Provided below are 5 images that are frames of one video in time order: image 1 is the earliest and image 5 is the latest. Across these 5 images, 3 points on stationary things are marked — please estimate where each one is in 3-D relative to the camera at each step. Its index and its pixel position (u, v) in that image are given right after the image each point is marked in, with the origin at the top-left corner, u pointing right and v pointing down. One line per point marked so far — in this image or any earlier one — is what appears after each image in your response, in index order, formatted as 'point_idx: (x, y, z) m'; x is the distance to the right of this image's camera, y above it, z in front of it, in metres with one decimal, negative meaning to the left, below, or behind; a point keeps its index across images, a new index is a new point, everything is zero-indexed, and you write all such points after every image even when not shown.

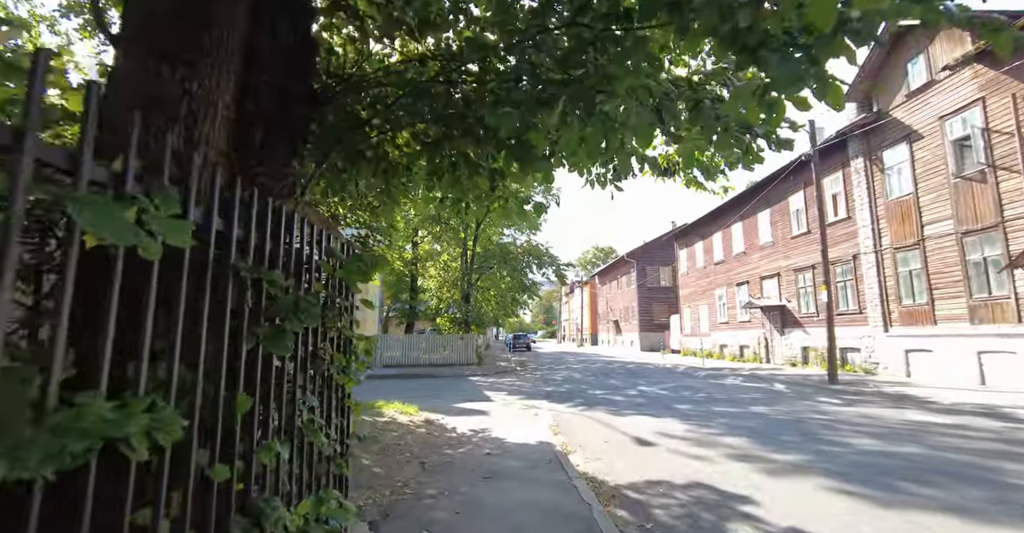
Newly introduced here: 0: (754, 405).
0: (+5.3, -3.0, +11.1) m
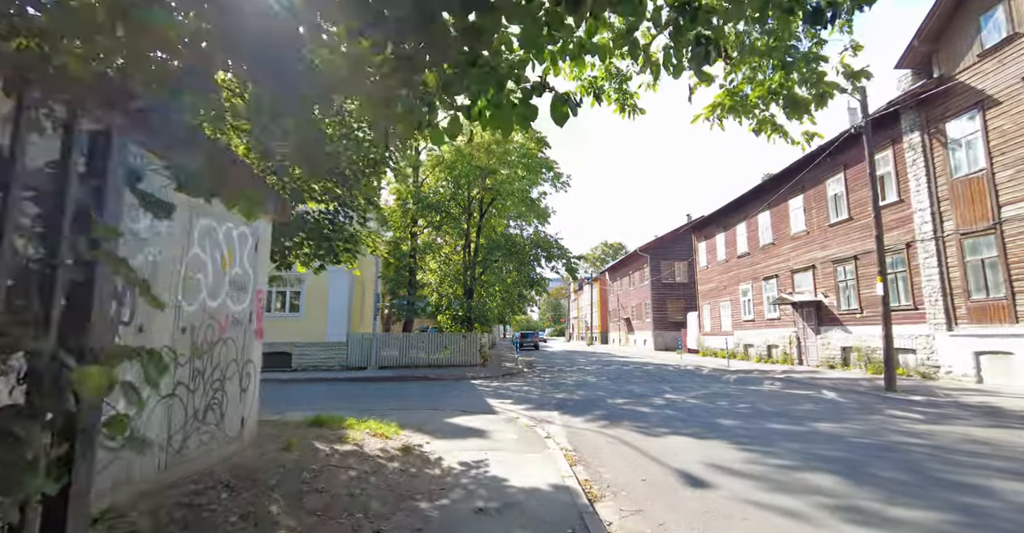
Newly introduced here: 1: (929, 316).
0: (+5.4, -2.7, +9.1) m
1: (+12.0, -1.4, +14.8) m
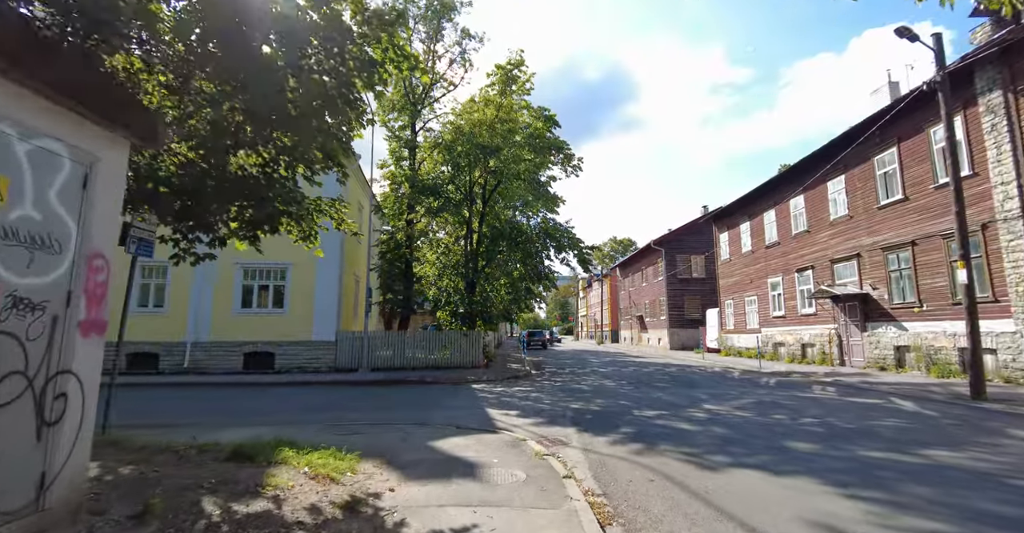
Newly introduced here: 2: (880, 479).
0: (+5.4, -2.4, +6.8) m
1: (+12.1, -1.0, +12.4) m
2: (+3.9, -2.2, +5.4) m
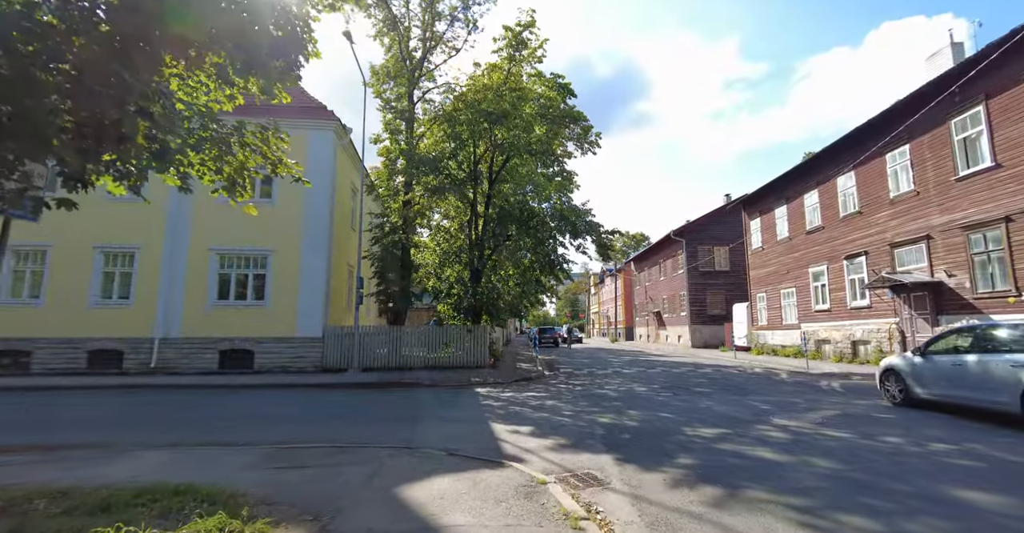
0: (+5.5, -1.9, +4.2) m
1: (+12.3, -0.6, +9.7) m
2: (+3.9, -1.8, +2.9) m
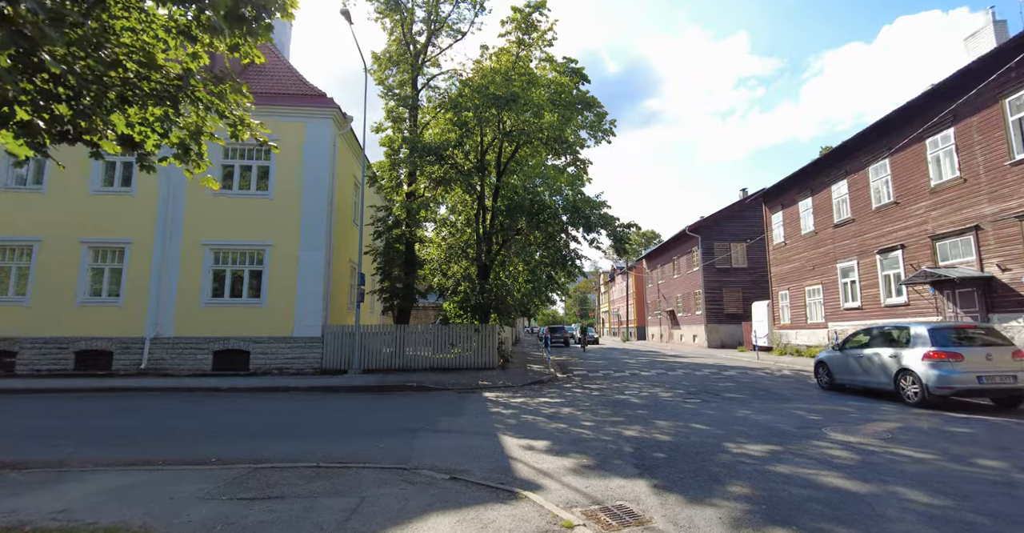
0: (+5.7, -1.8, +3.0) m
1: (+12.5, -0.4, +8.4) m
2: (+4.0, -1.7, +1.7) m
